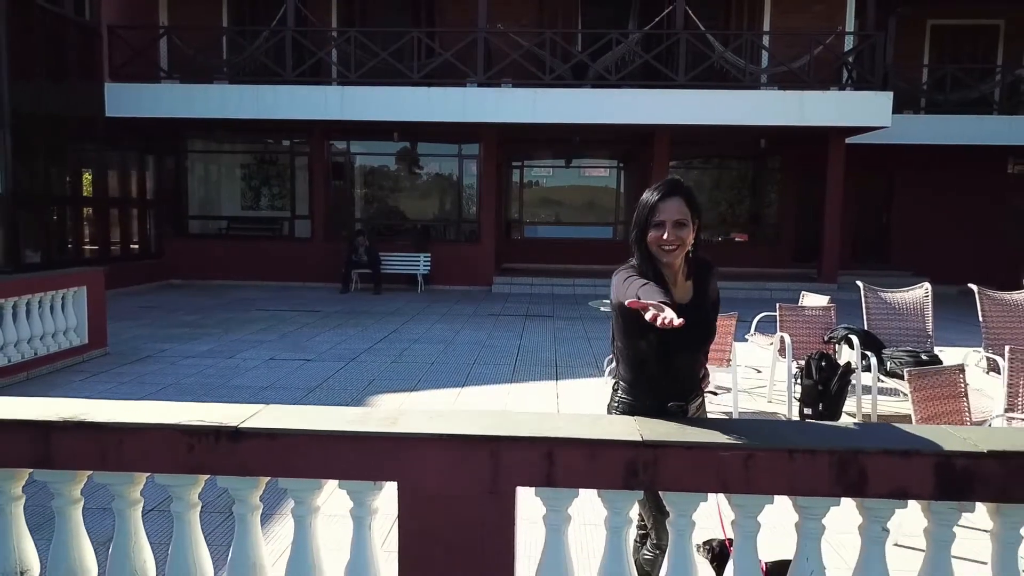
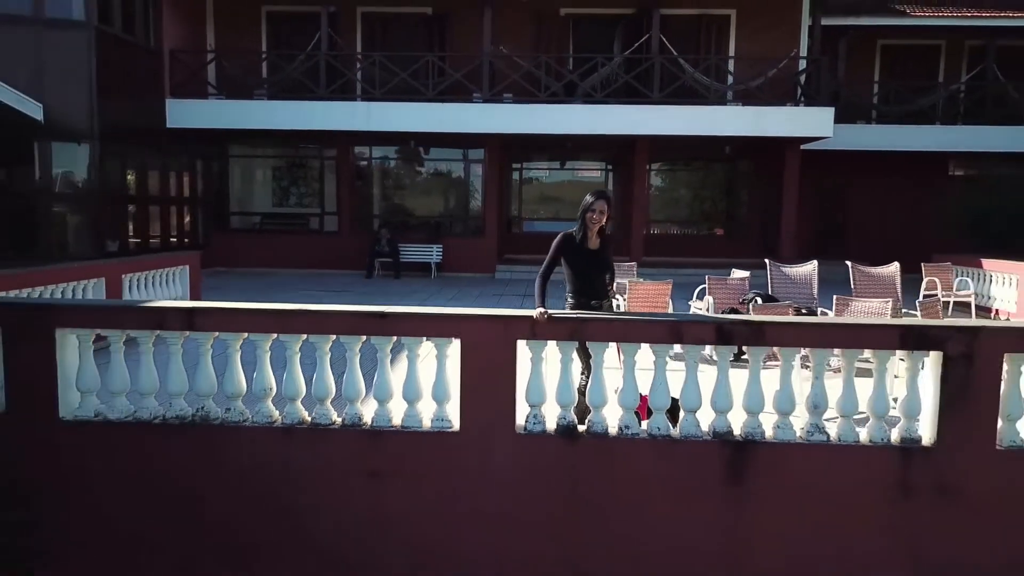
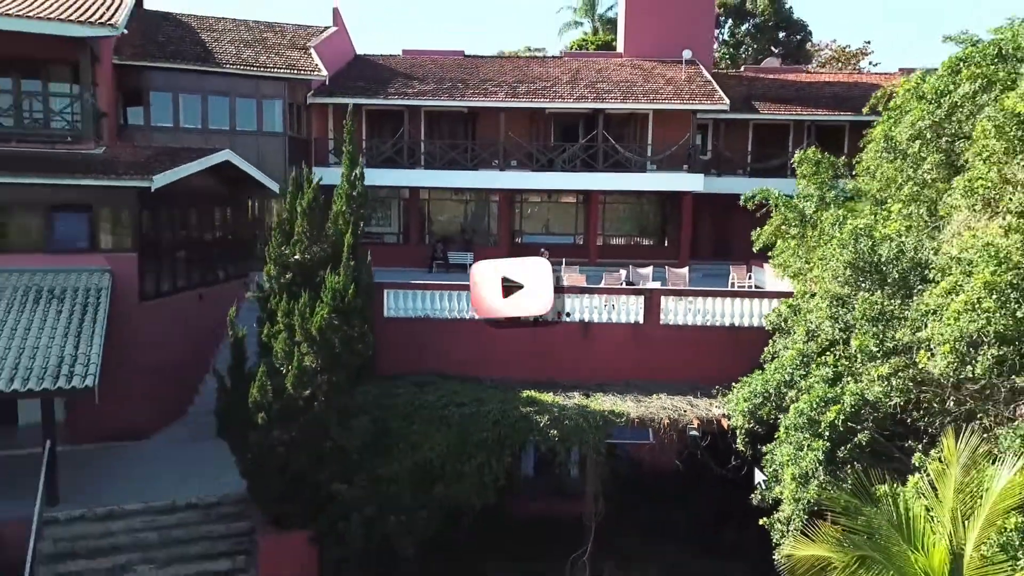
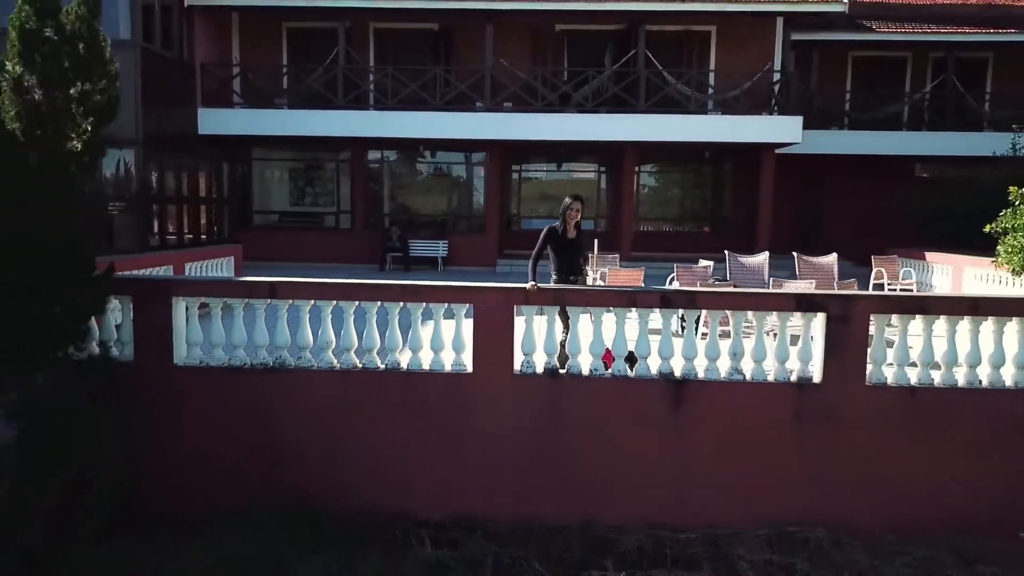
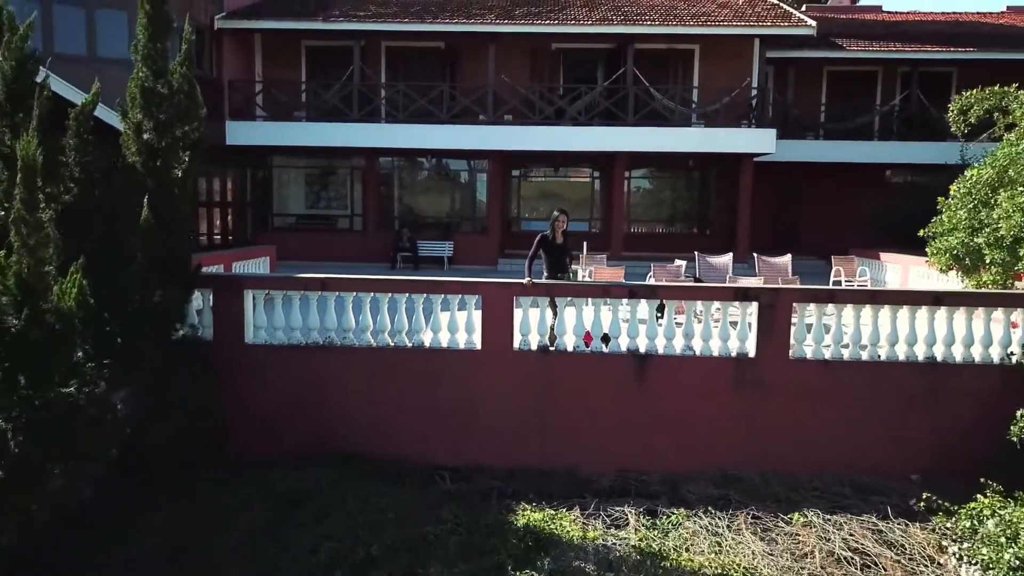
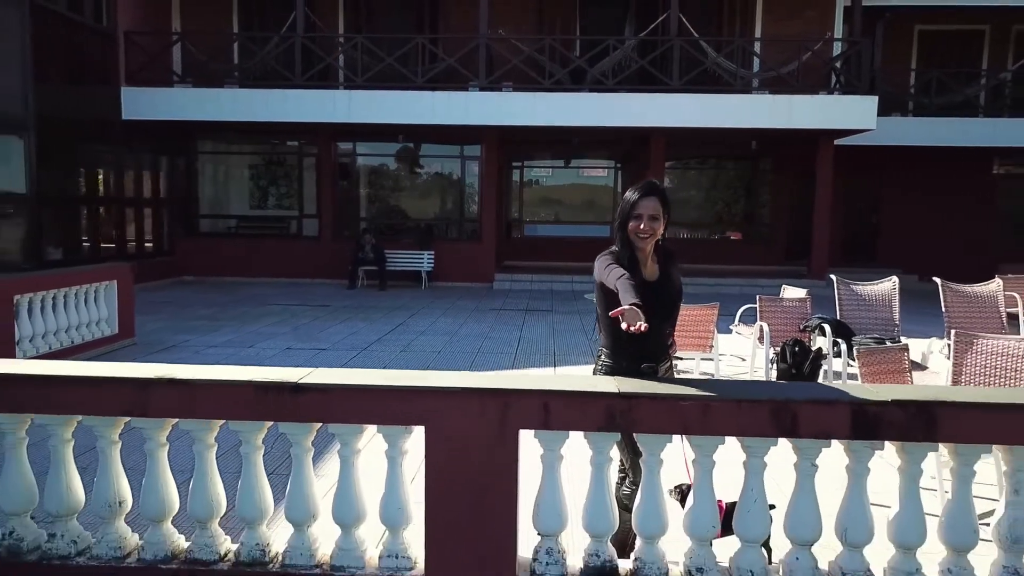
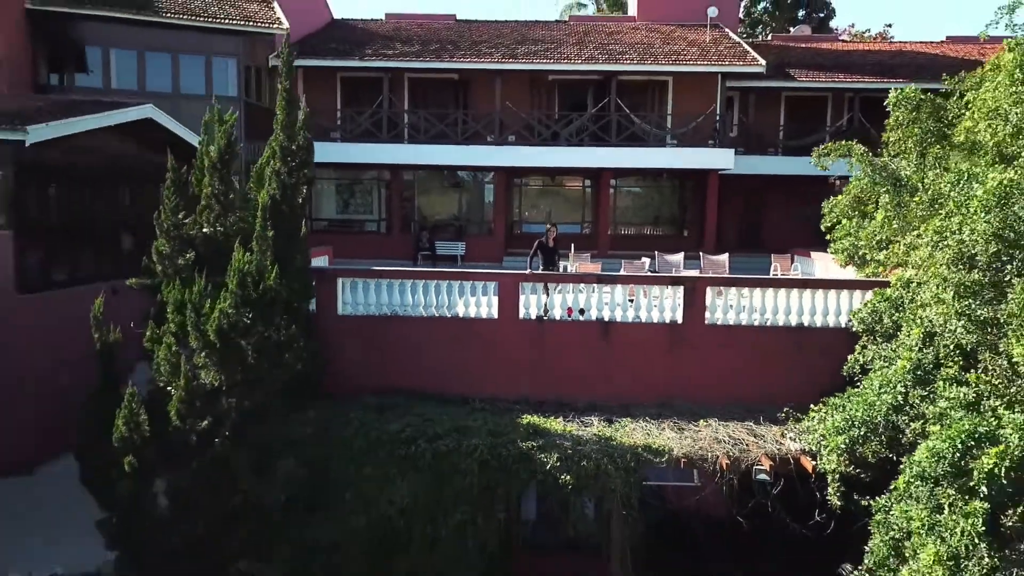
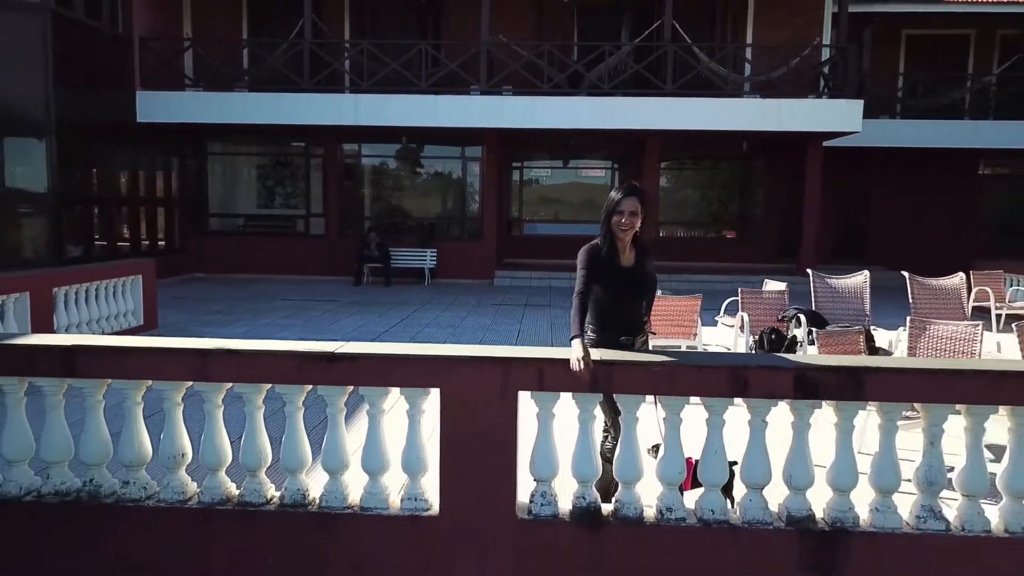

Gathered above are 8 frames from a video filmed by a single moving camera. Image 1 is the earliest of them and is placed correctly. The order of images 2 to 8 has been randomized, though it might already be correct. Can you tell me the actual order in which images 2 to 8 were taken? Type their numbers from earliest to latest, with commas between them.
6, 8, 2, 4, 5, 7, 3
